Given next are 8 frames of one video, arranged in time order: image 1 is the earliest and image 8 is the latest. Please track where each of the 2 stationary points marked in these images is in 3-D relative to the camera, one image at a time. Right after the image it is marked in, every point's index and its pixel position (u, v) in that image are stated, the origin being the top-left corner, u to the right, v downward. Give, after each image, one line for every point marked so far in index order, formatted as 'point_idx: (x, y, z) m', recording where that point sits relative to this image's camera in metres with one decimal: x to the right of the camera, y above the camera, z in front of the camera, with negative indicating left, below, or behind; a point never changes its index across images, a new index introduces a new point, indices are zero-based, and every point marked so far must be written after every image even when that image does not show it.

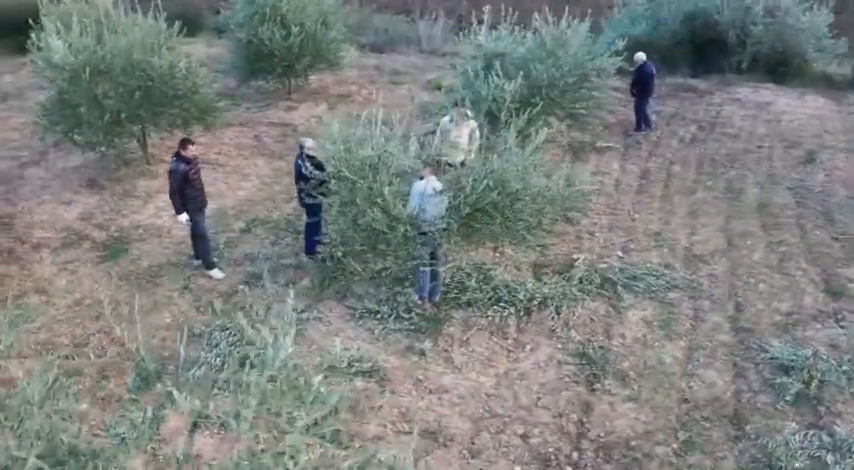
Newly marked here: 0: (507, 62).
0: (+1.2, +2.6, +10.5) m
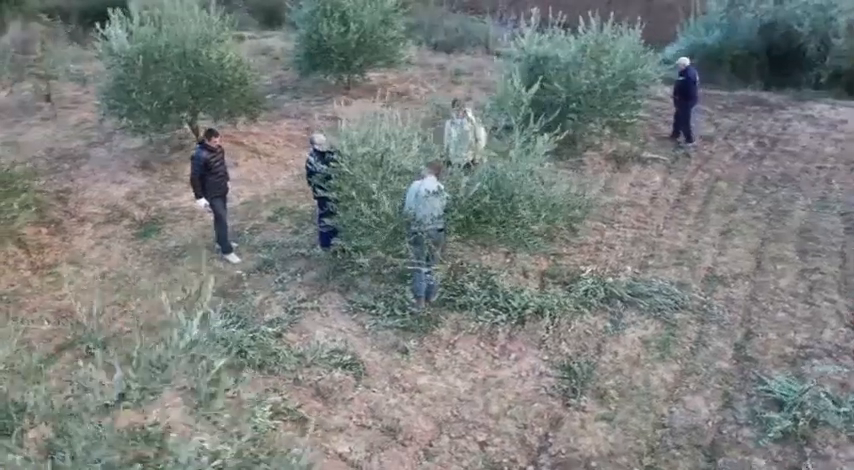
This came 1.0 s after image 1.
0: (+1.8, +2.5, +10.3) m
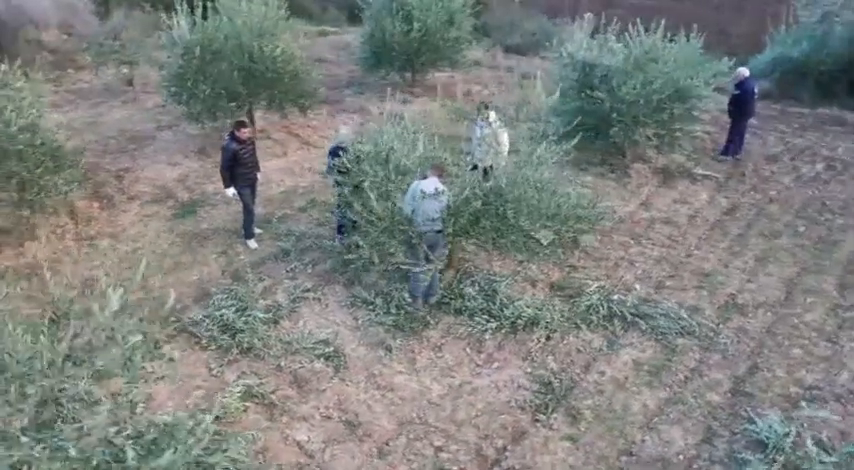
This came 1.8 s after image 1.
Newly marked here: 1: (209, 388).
0: (+2.4, +2.4, +10.0) m
1: (-2.0, -1.4, +6.2) m
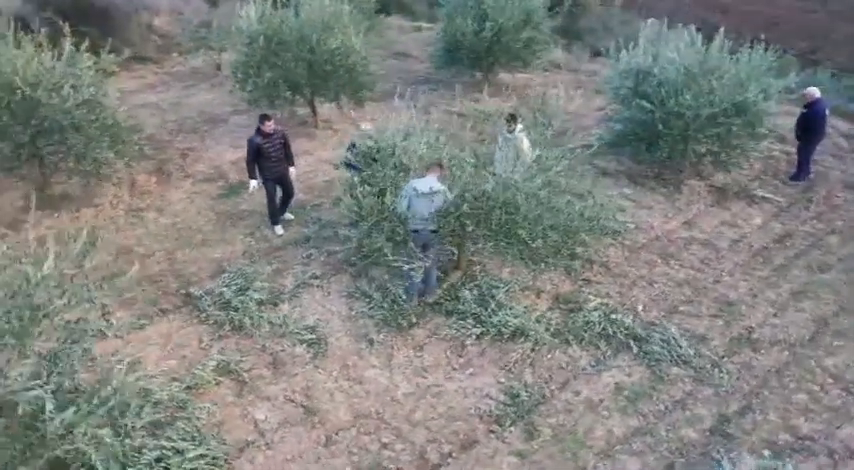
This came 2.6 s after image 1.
0: (+3.1, +2.1, +9.6) m
1: (-2.2, -1.2, +6.5) m
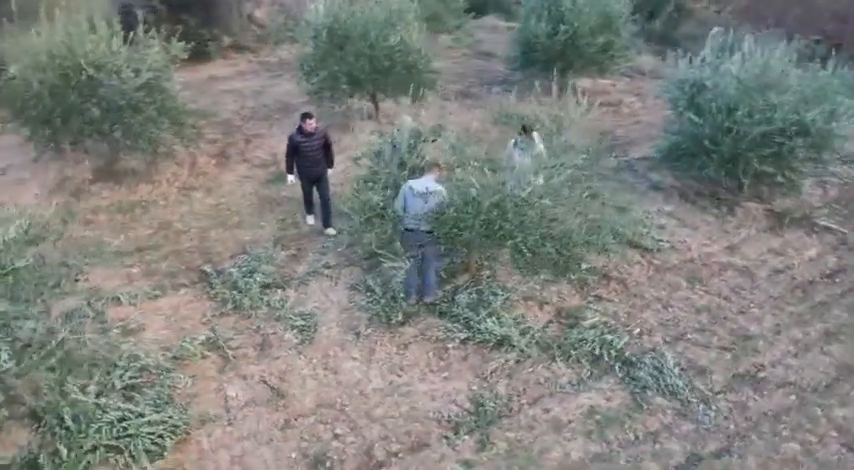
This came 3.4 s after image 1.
0: (+3.6, +1.8, +9.0) m
1: (-2.4, -1.0, +6.9) m
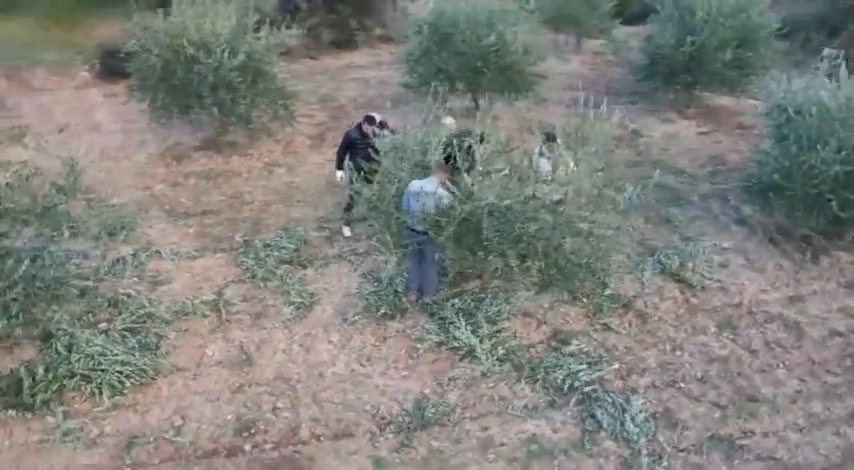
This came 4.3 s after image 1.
0: (+4.2, +1.3, +7.9) m
1: (-2.5, -0.6, +7.6) m
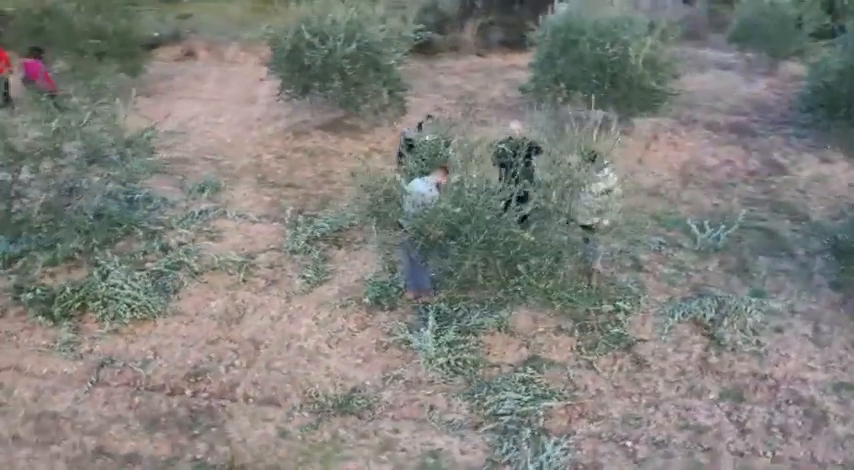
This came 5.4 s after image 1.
0: (+4.4, +0.6, +6.5) m
1: (-2.2, -0.2, +8.4) m
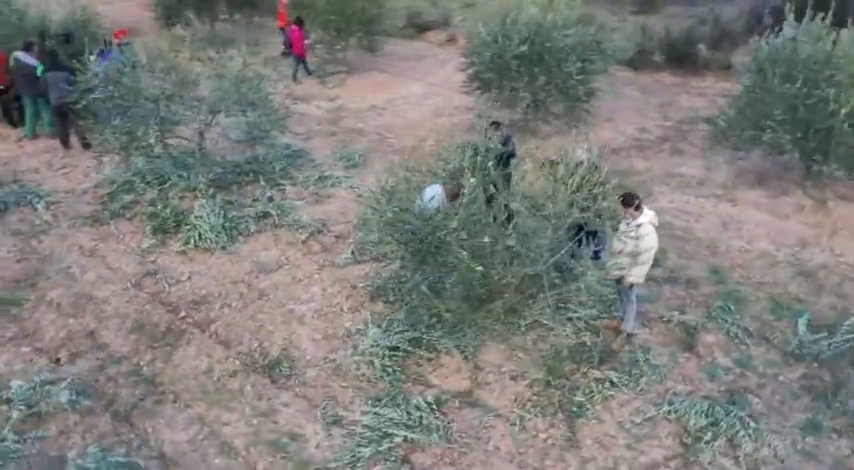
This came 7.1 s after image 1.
0: (+3.6, -0.6, +4.4) m
1: (-1.3, +0.2, +9.2) m
